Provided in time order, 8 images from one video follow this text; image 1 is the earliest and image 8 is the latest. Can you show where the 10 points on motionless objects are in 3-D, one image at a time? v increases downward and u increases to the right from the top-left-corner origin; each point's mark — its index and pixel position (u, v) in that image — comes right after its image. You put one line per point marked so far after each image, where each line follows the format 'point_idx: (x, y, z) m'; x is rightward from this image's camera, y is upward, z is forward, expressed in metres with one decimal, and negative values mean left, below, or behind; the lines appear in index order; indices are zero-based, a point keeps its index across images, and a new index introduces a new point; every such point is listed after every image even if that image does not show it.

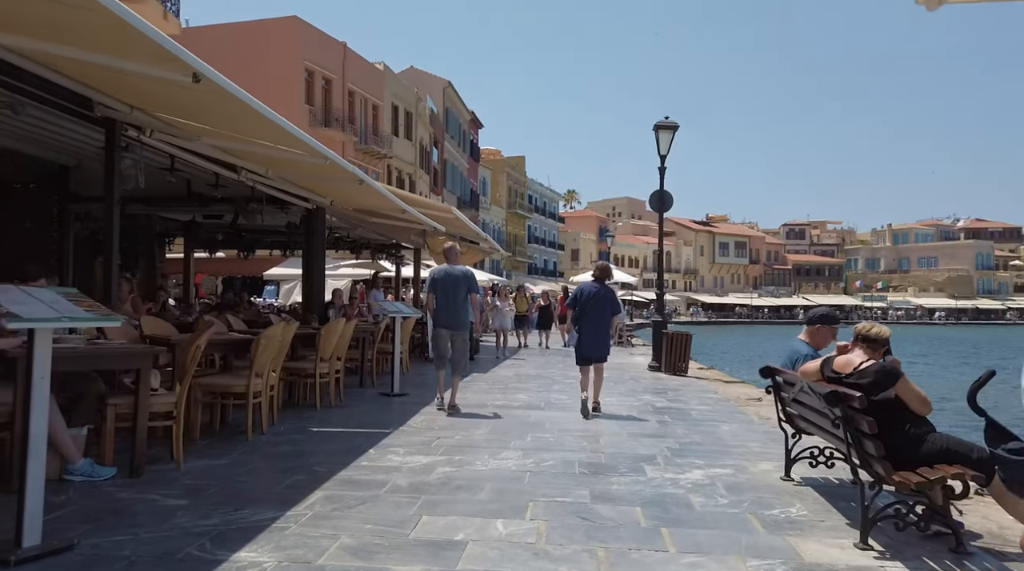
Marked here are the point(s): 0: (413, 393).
0: (-1.2, -1.3, +11.1) m
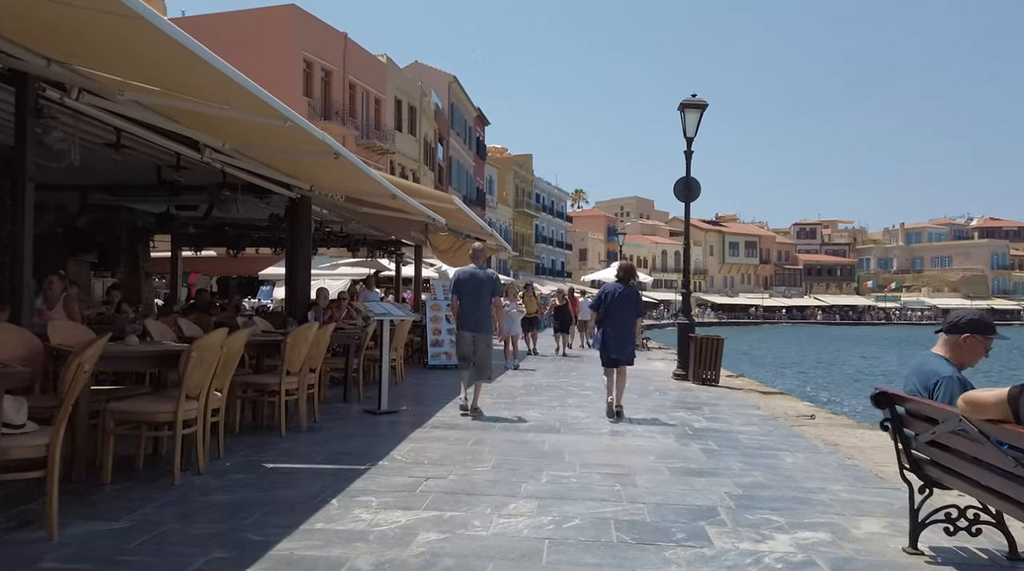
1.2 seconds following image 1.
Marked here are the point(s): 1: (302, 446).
0: (-1.1, -1.2, +9.4) m
1: (-1.5, -1.2, +6.7) m
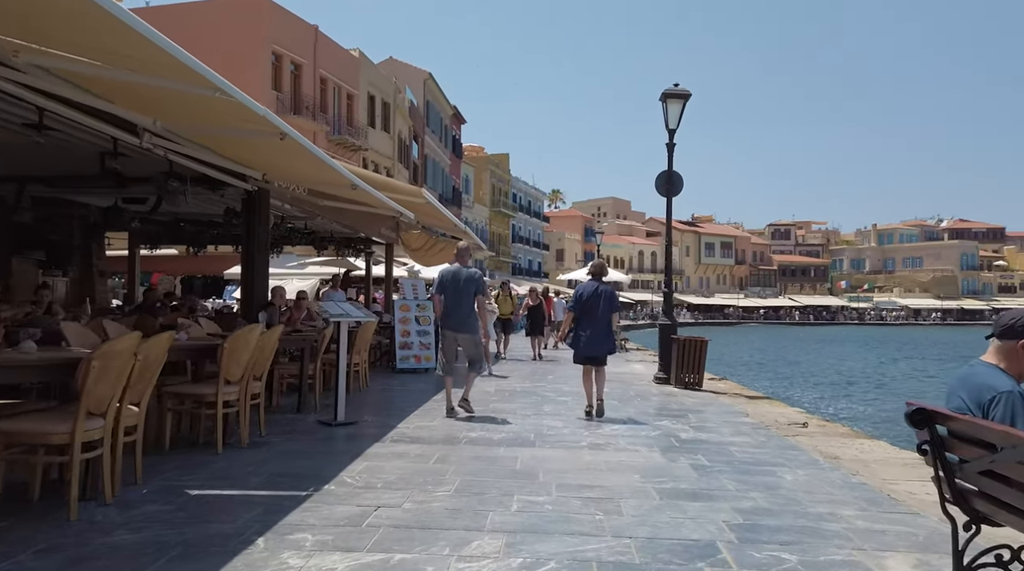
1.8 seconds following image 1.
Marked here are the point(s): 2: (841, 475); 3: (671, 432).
0: (-1.3, -1.2, +8.6) m
1: (-1.7, -1.1, +5.9) m
2: (+2.3, -1.3, +6.5) m
3: (+1.4, -1.3, +8.4) m
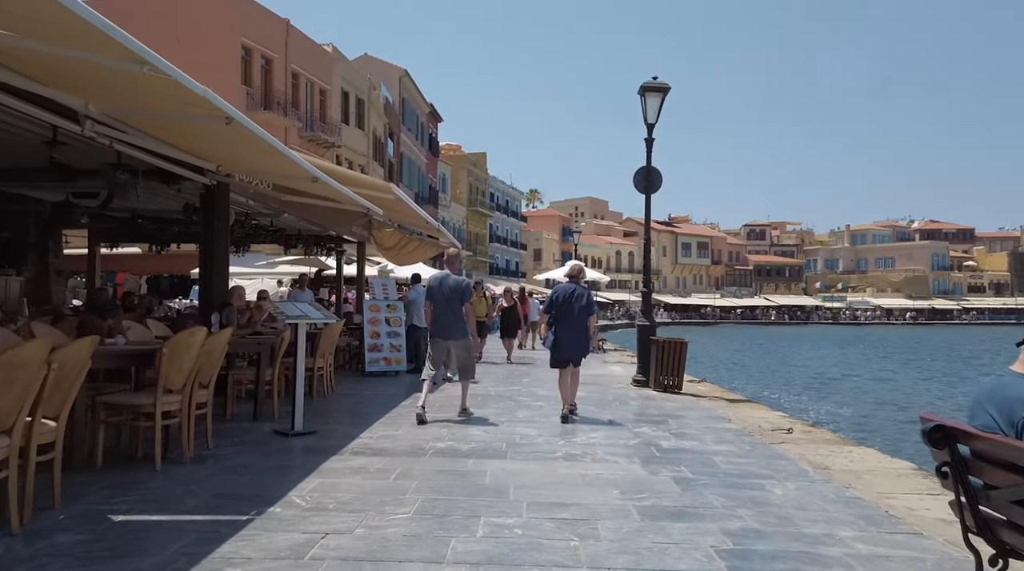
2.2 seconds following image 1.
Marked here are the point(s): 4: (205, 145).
0: (-1.6, -1.2, +8.0) m
1: (-1.9, -1.1, +5.4) m
2: (+2.1, -1.3, +6.1) m
3: (+1.2, -1.3, +7.9) m
4: (-2.7, +1.2, +8.4) m
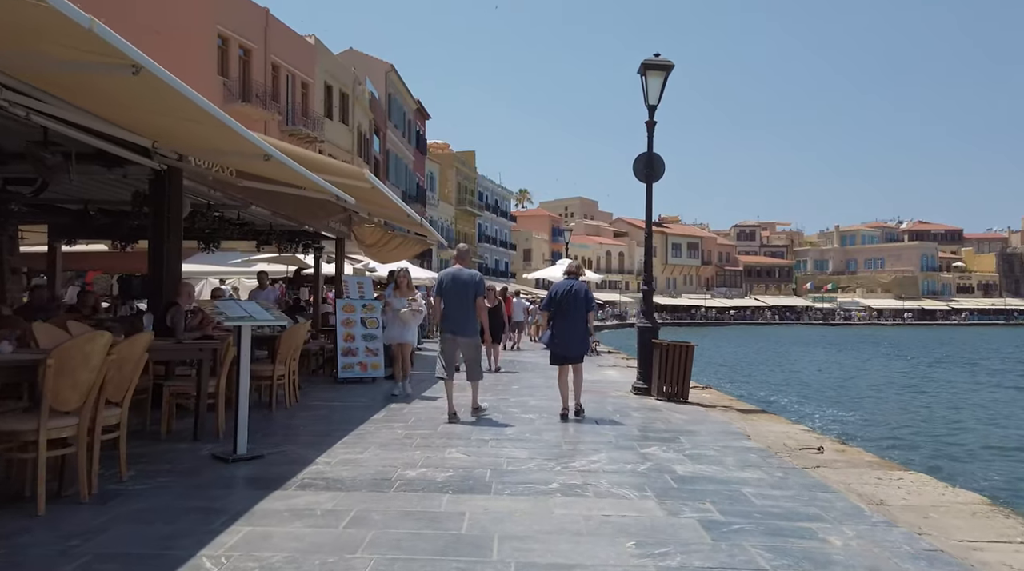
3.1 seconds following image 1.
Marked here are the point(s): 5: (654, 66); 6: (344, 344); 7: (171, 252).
0: (-1.7, -1.2, +6.8) m
1: (-2.0, -1.1, +4.1) m
2: (+2.0, -1.3, +4.8) m
3: (+1.1, -1.3, +6.7) m
4: (-2.8, +1.3, +7.1) m
5: (+1.8, +2.8, +12.2) m
6: (-2.3, -0.8, +13.2) m
7: (-3.8, +0.4, +10.6) m
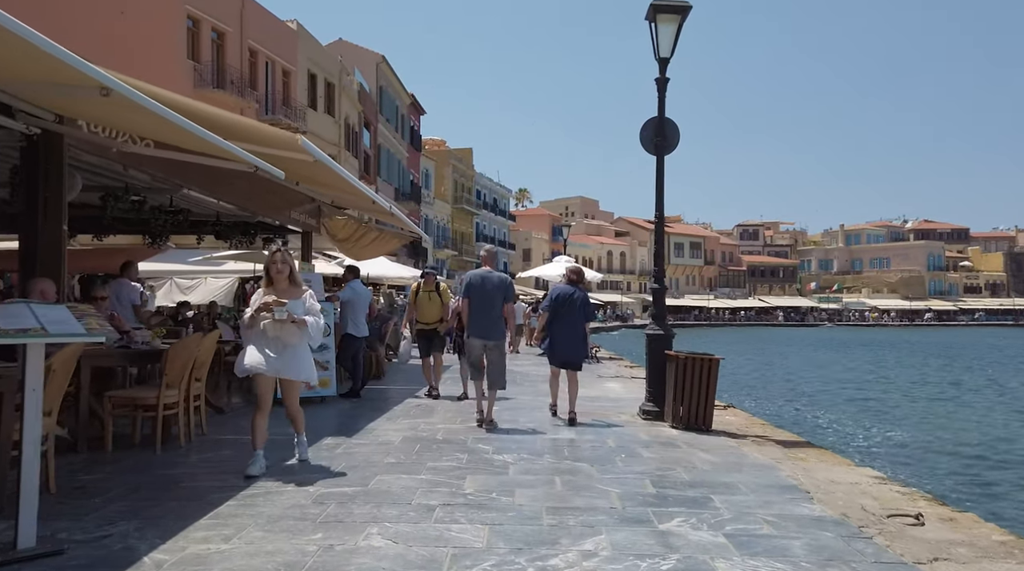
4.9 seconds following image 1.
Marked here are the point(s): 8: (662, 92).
0: (-1.9, -1.2, +4.3) m
1: (-2.2, -1.1, +1.7) m
2: (+1.8, -1.2, +2.4) m
3: (+0.8, -1.2, +4.2) m
4: (-3.1, +1.3, +4.7) m
5: (+1.6, +2.9, +9.8) m
6: (-2.6, -0.8, +10.8) m
7: (-4.1, +0.4, +8.2) m
8: (+1.6, +2.0, +9.7) m
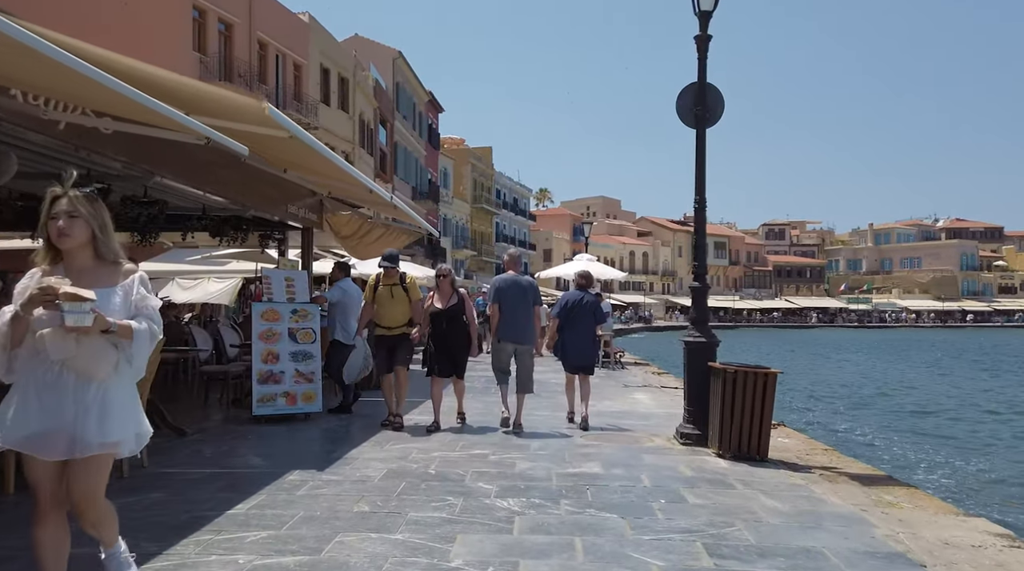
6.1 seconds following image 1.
0: (-2.0, -1.2, +2.9) m
1: (-2.3, -1.1, +0.2) m
2: (+1.7, -1.2, +0.8) m
3: (+0.8, -1.2, +2.7) m
4: (-3.1, +1.3, +3.2) m
5: (+1.7, +2.9, +8.2) m
6: (-2.4, -0.8, +9.3) m
7: (-4.0, +0.4, +6.7) m
8: (+1.7, +2.0, +8.2) m
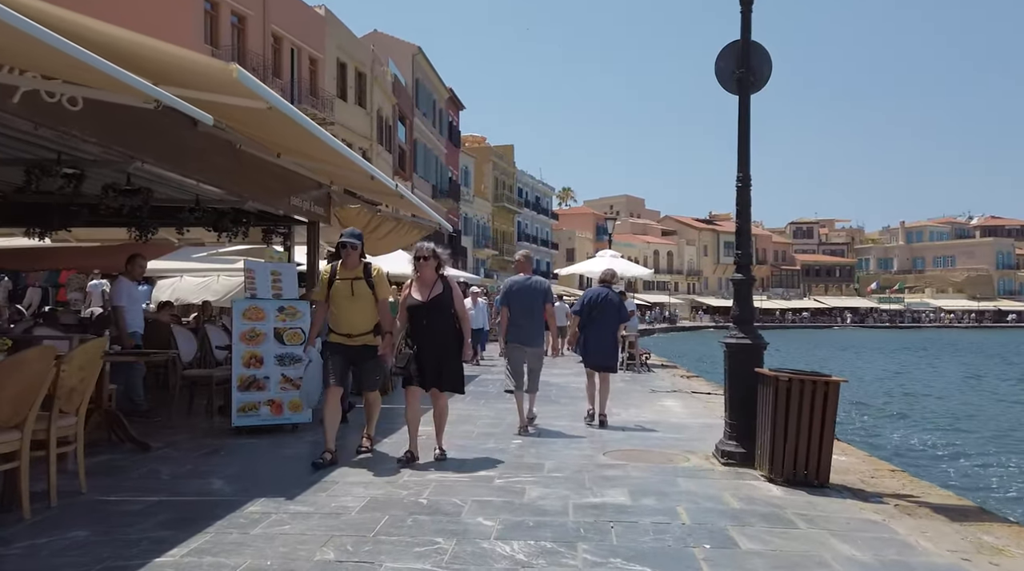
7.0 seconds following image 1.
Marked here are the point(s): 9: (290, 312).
0: (-2.0, -1.1, +1.8) m
1: (-2.4, -1.0, -0.9) m
2: (+1.6, -1.1, -0.3) m
3: (+0.8, -1.2, +1.5) m
4: (-3.1, +1.4, +2.2) m
5: (+1.8, +2.9, +7.0) m
6: (-2.3, -0.7, +8.3) m
7: (-3.9, +0.4, +5.7) m
8: (+1.7, +2.1, +7.0) m
9: (-2.0, -0.2, +8.3) m
